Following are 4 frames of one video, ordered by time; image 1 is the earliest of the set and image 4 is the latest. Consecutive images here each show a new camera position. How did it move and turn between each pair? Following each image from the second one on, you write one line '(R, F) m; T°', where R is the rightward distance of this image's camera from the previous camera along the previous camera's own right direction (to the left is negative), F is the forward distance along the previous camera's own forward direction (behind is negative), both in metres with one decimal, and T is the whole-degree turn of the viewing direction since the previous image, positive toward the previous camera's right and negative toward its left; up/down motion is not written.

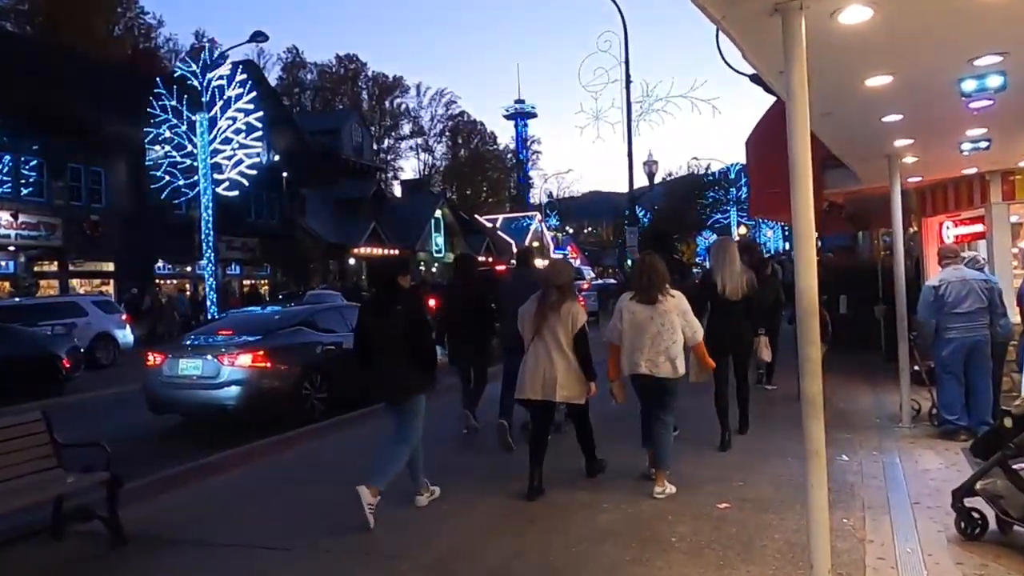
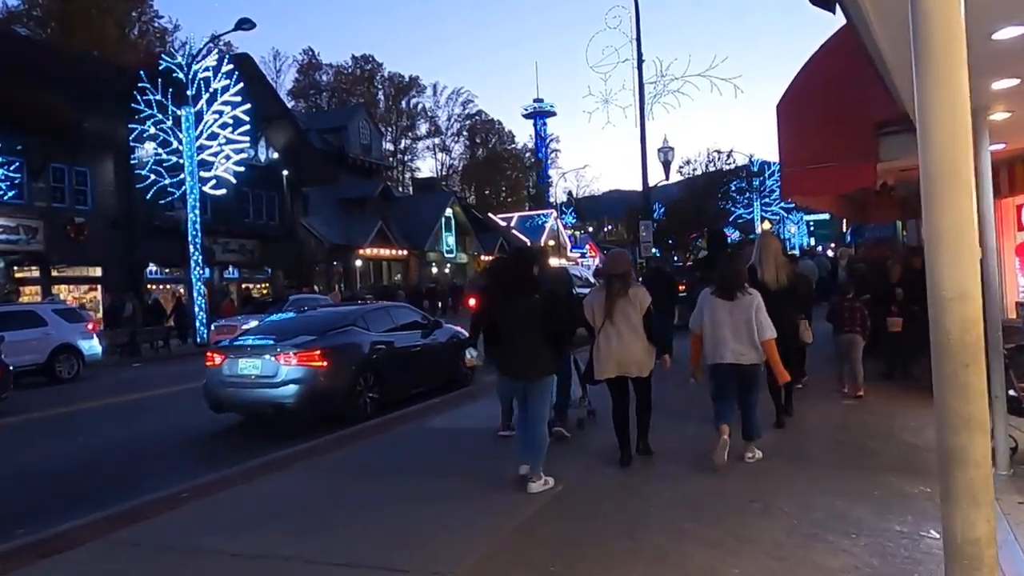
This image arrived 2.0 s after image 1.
(+0.6, +2.2) m; -2°
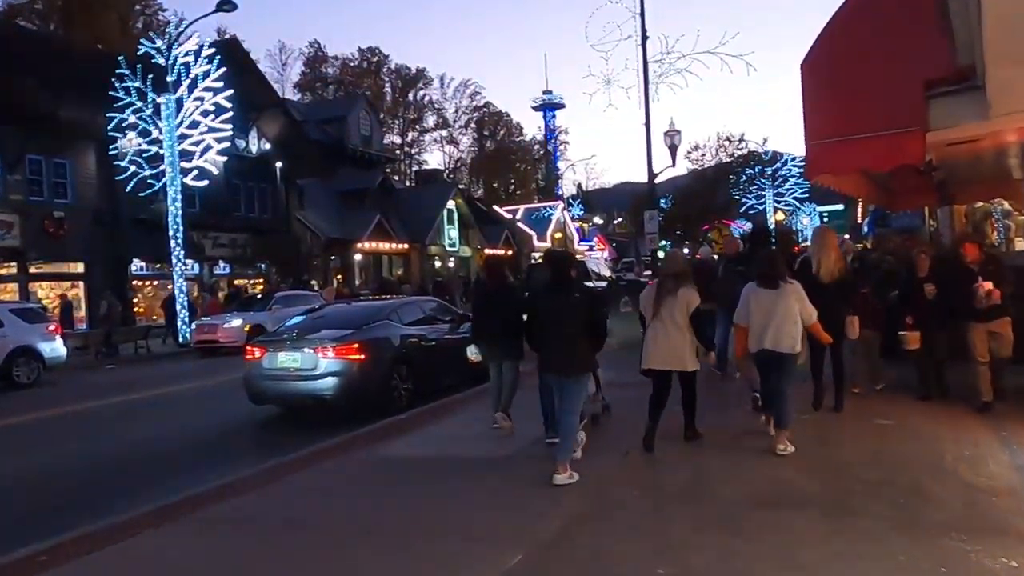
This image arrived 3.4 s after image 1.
(+0.4, +1.6) m; -1°
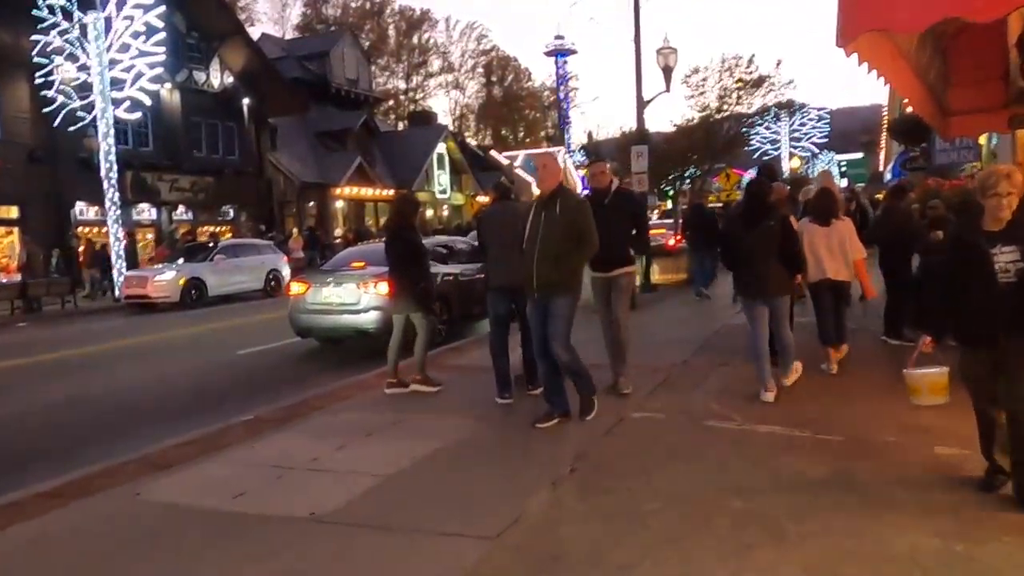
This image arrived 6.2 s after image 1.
(+1.2, +3.2) m; -1°
